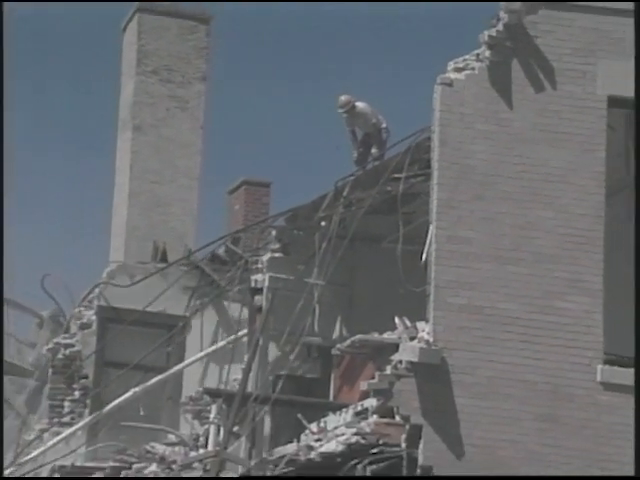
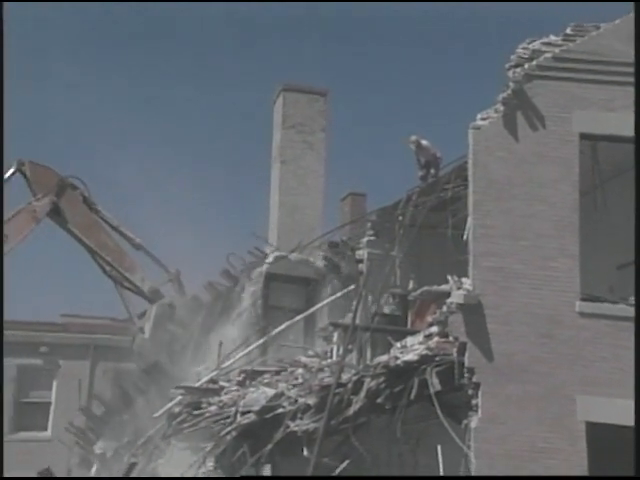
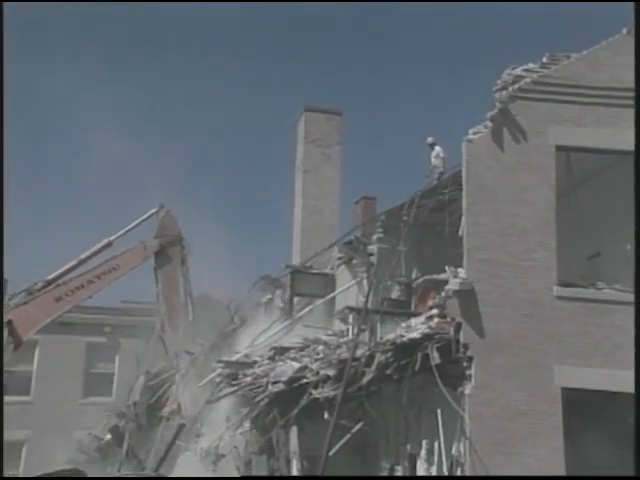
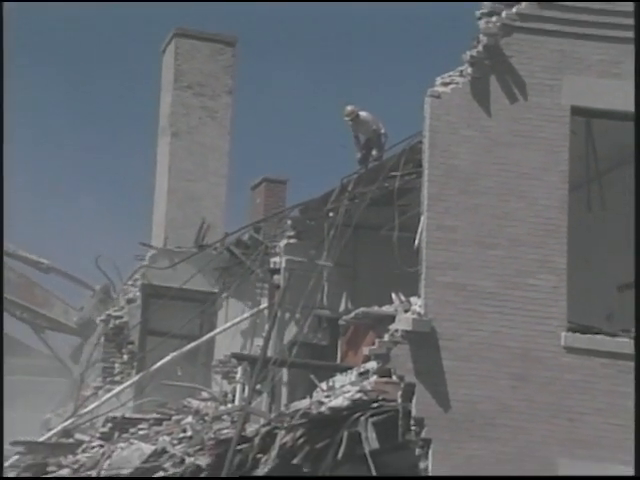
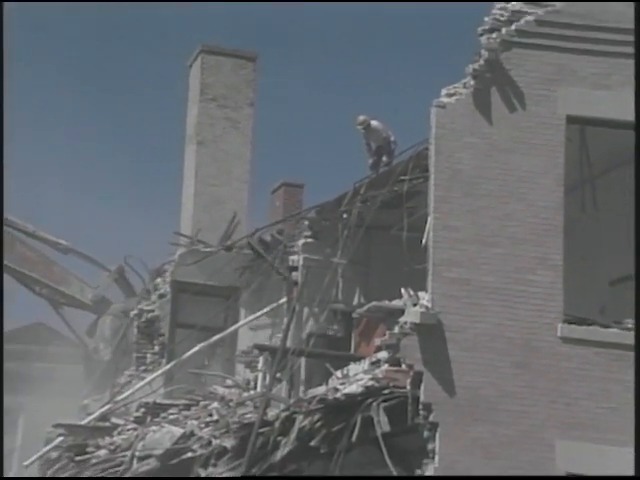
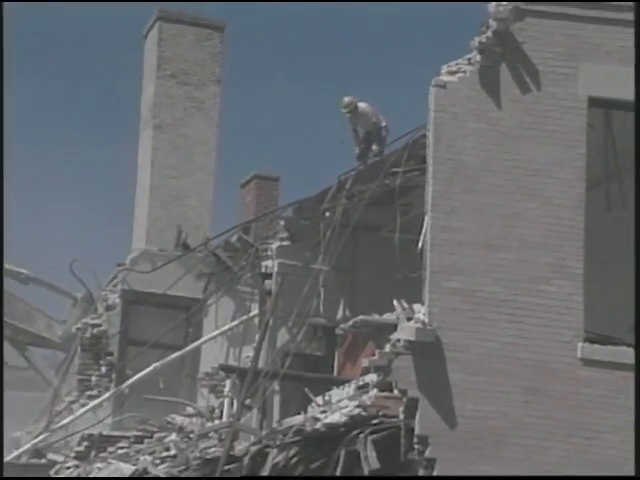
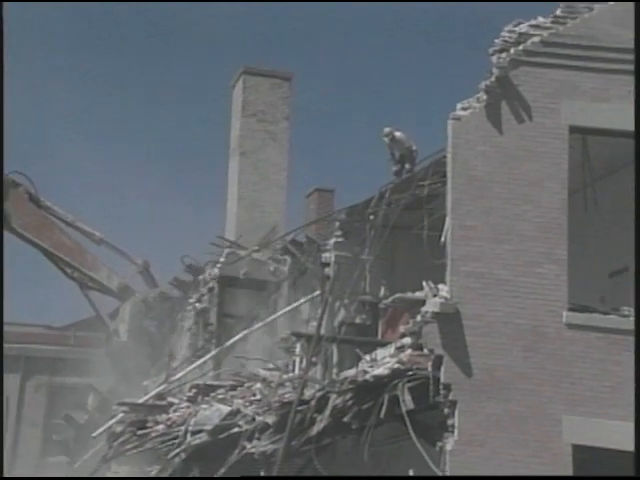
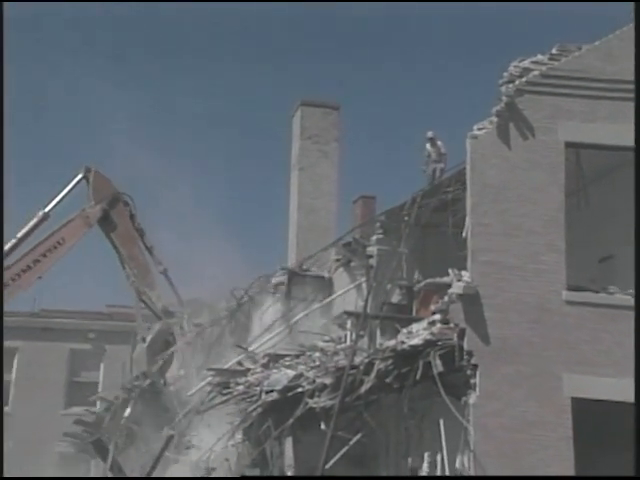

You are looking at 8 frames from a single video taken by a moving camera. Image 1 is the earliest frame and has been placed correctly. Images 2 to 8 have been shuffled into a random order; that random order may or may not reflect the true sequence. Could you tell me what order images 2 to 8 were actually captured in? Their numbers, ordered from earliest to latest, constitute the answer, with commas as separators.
6, 4, 5, 7, 2, 8, 3
